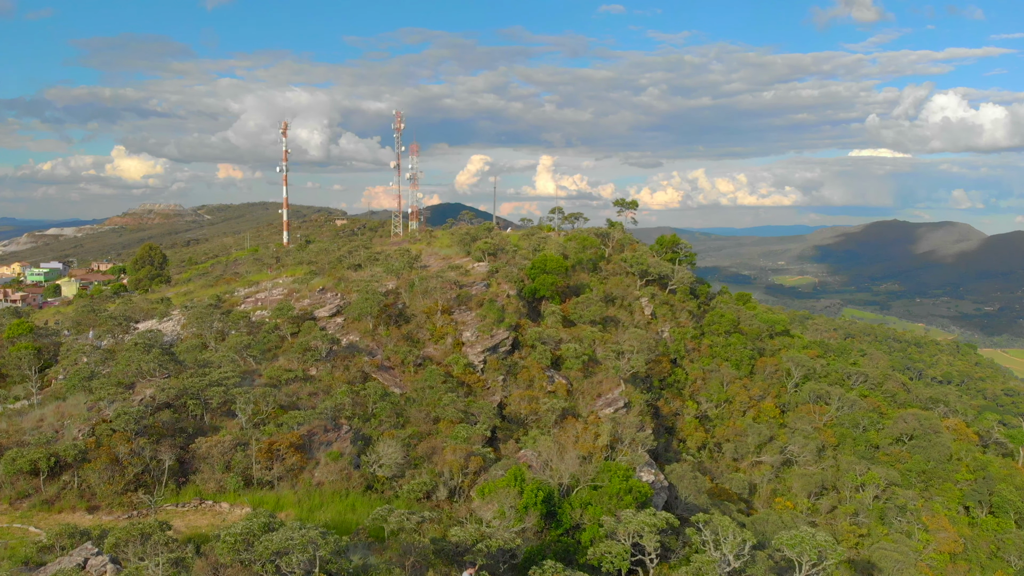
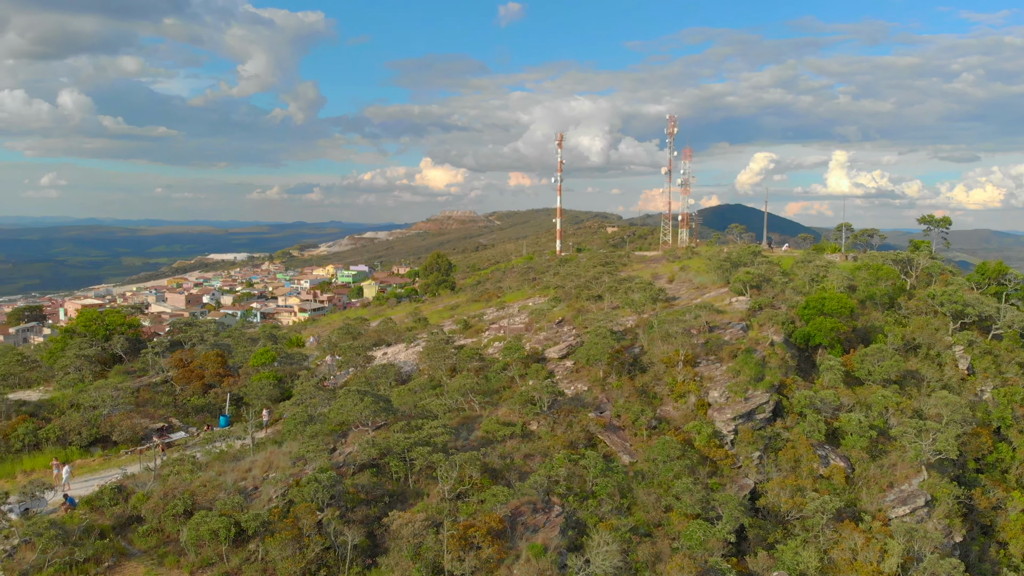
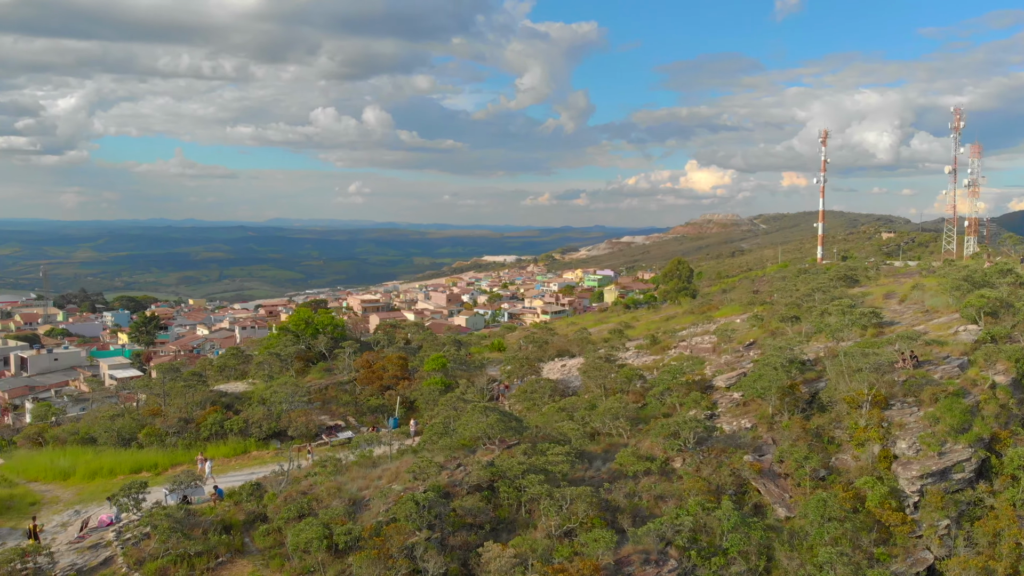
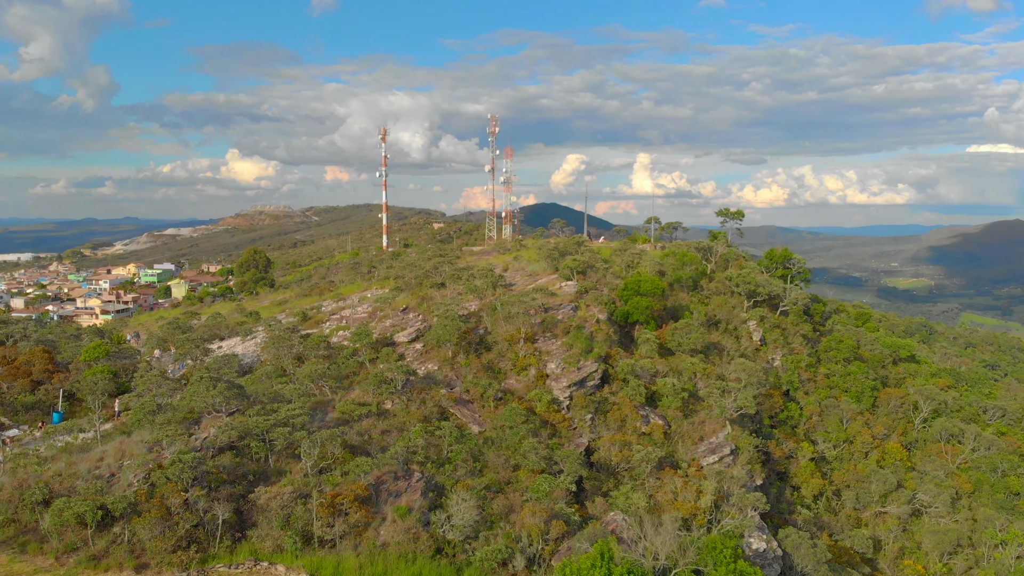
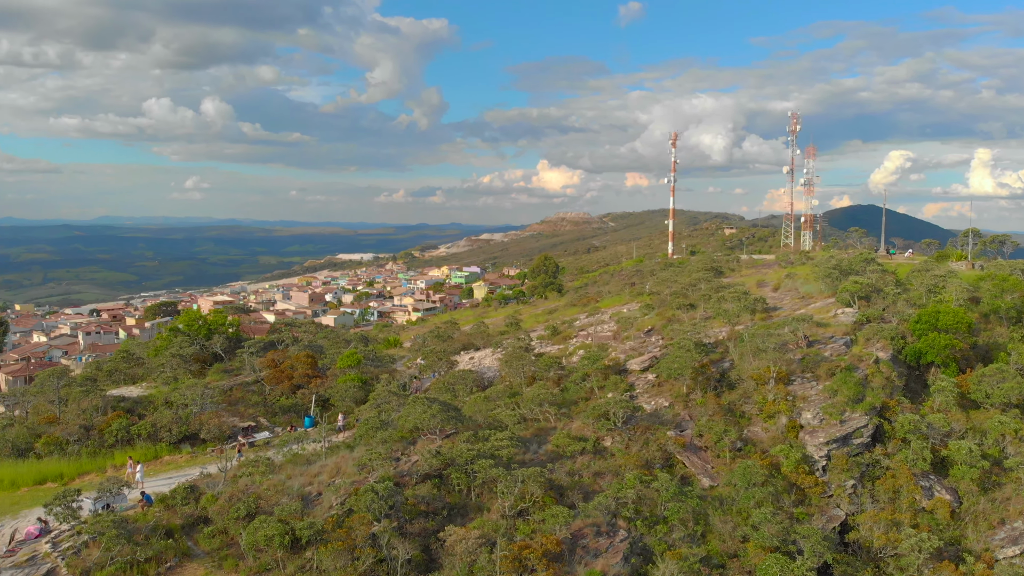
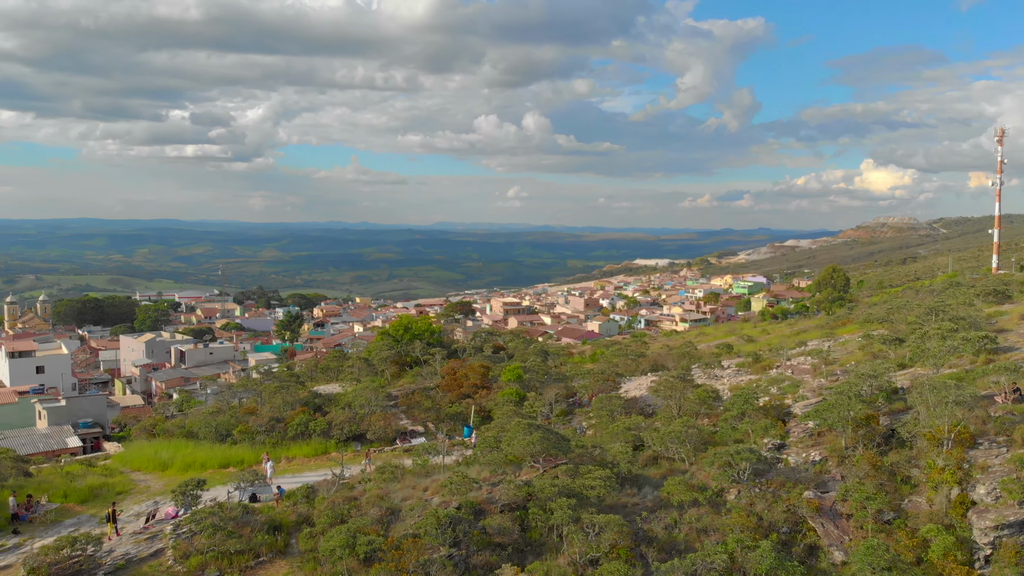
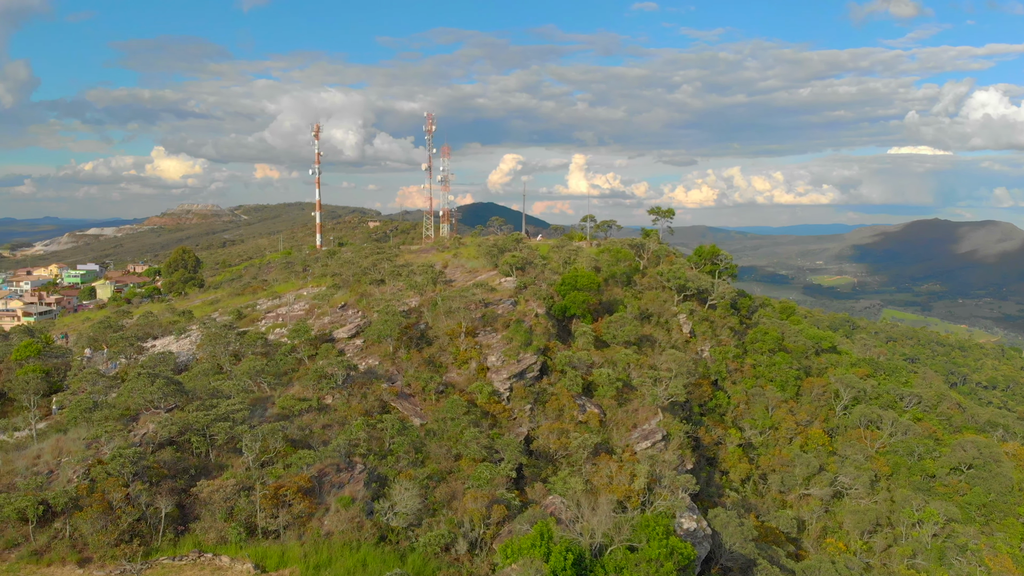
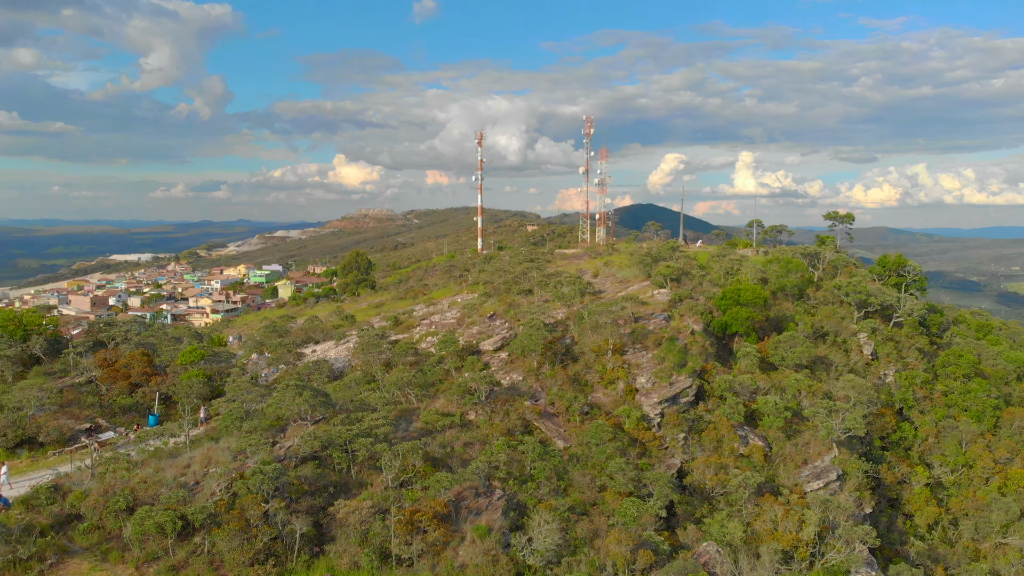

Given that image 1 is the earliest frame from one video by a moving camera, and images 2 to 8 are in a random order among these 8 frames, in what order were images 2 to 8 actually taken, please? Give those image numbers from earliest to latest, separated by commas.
7, 4, 8, 2, 5, 3, 6
